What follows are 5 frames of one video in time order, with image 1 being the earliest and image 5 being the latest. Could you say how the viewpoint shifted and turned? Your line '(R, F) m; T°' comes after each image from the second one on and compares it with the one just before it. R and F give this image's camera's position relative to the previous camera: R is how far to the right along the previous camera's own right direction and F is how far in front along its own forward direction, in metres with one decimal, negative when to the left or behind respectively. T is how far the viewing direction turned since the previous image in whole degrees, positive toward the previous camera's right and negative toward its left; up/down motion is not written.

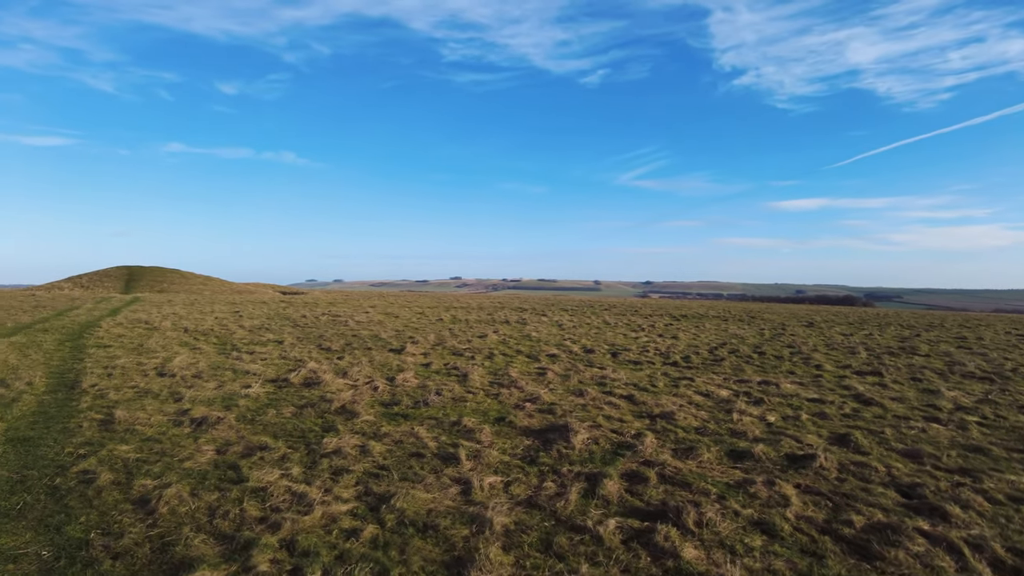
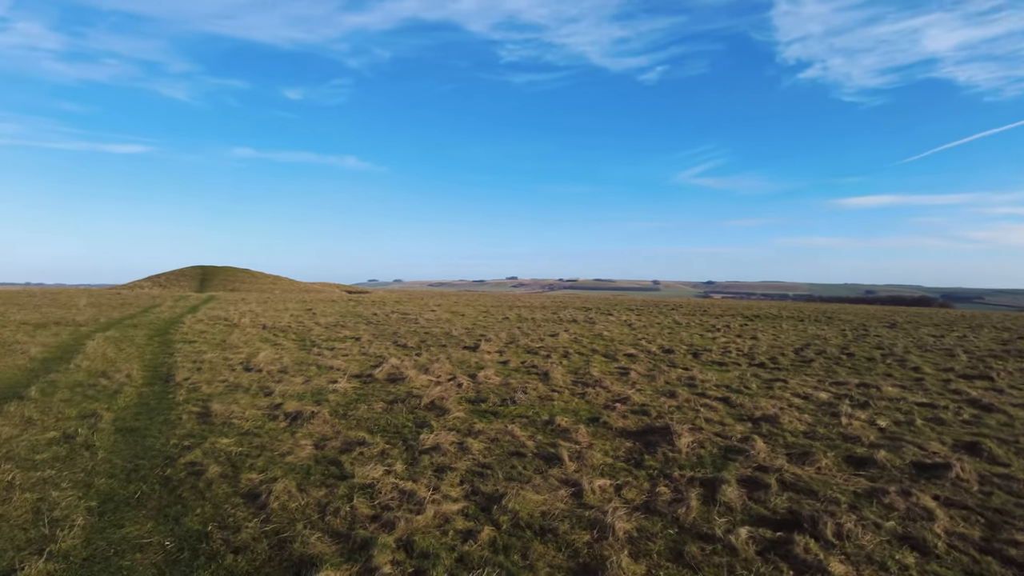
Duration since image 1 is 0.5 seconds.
(-0.5, +0.3) m; -5°
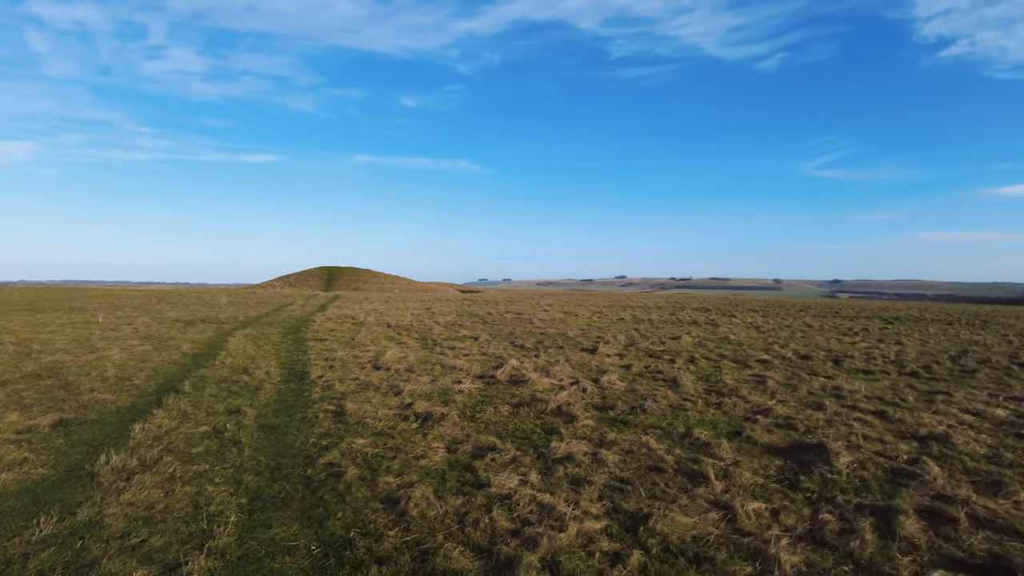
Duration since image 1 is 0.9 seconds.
(-0.3, +0.3) m; -9°
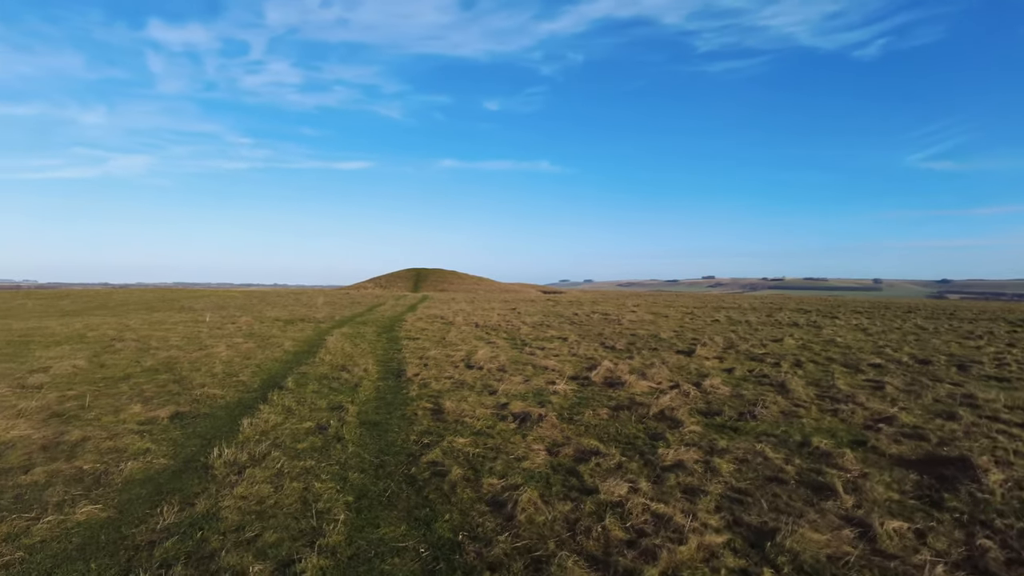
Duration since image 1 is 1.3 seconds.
(-0.2, +0.2) m; -7°
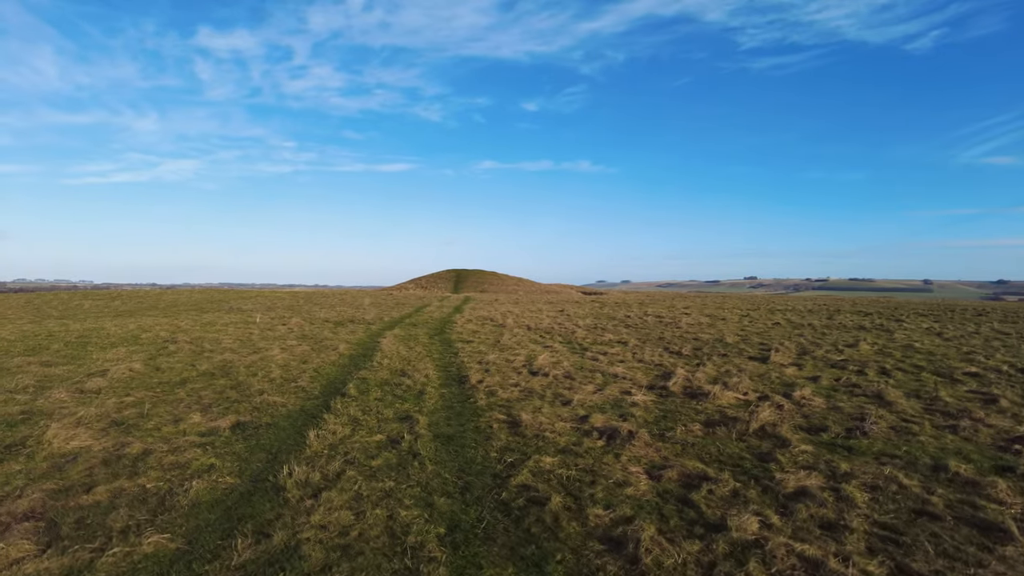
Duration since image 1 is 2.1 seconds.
(-0.6, +0.7) m; -3°
